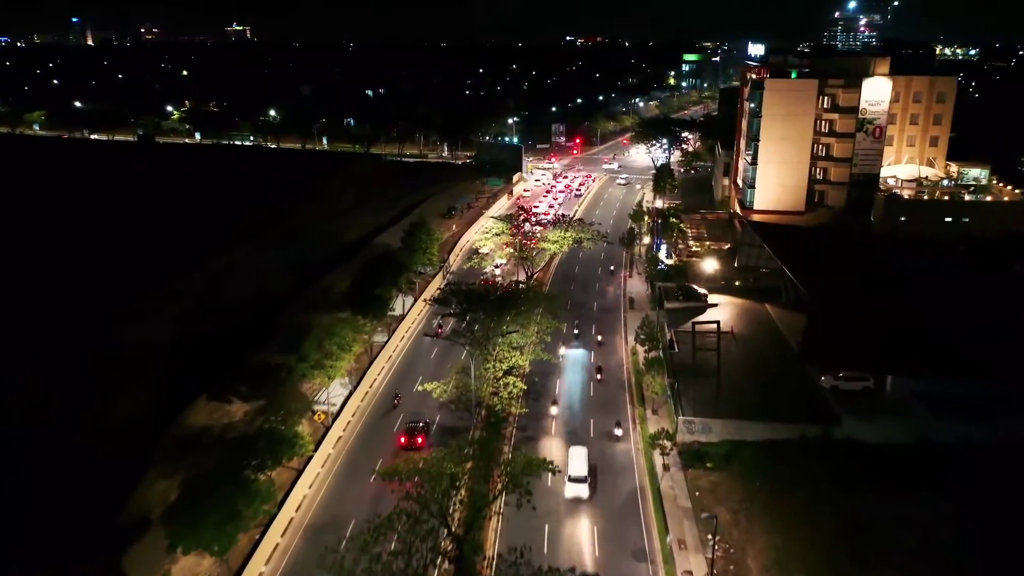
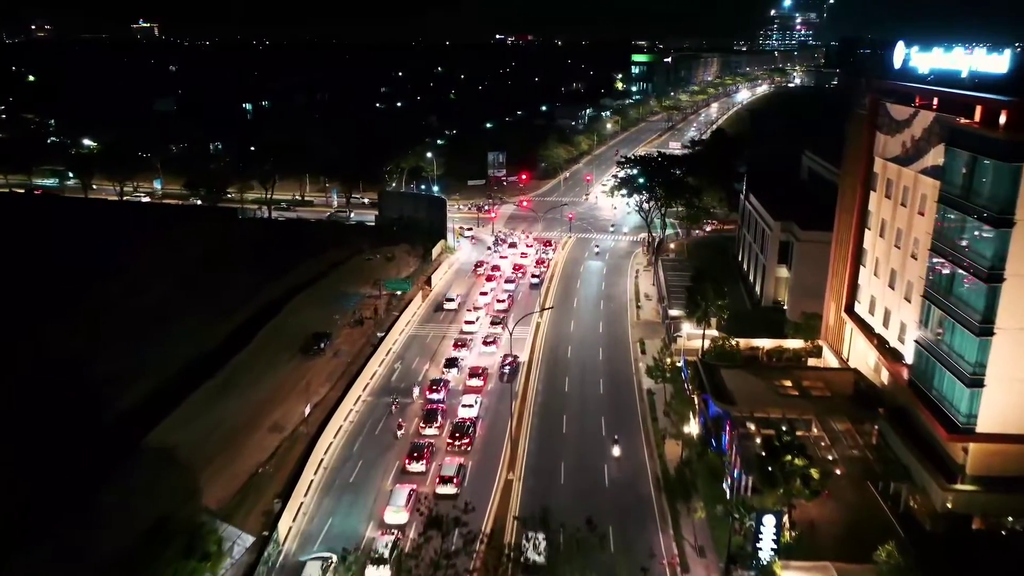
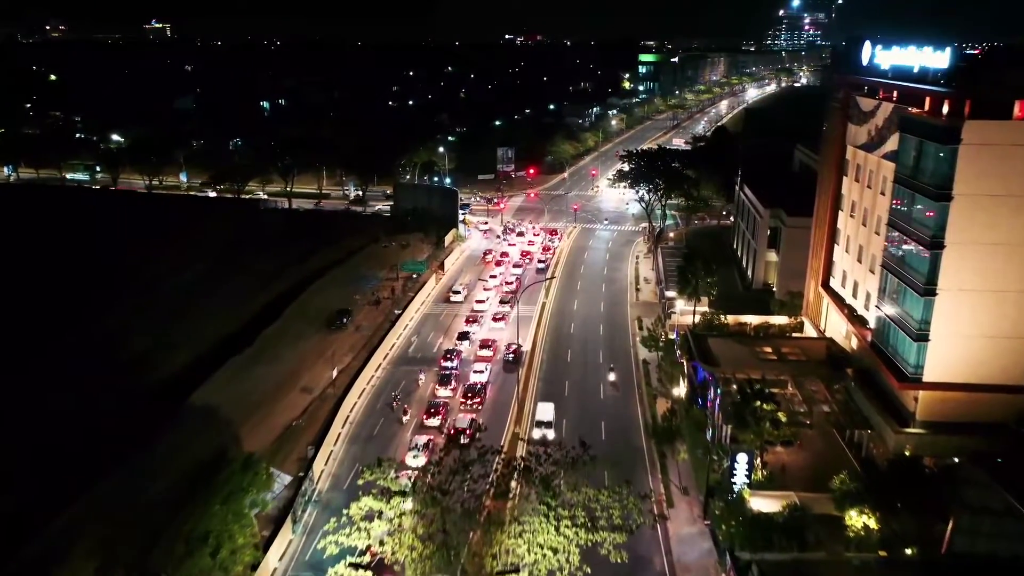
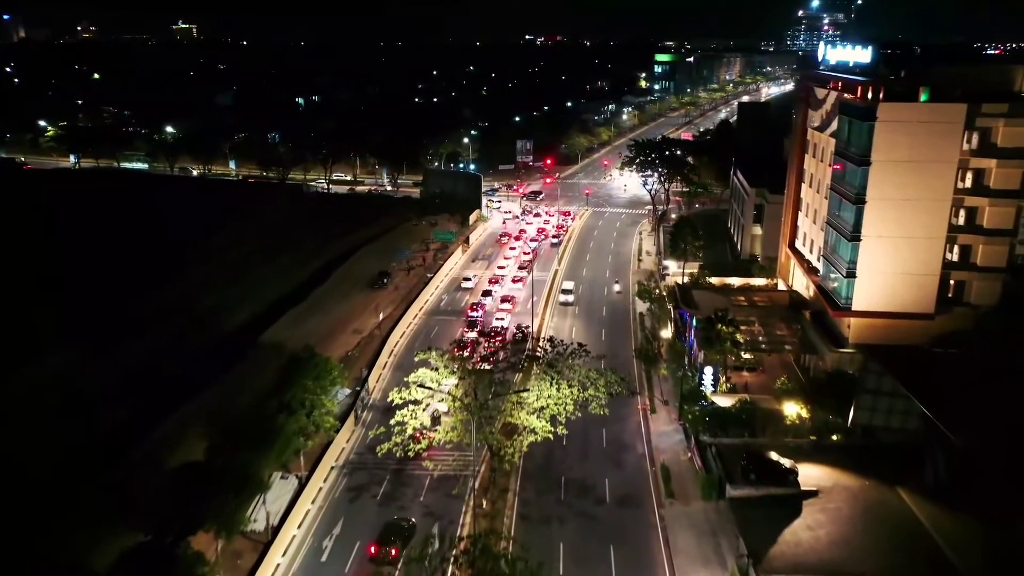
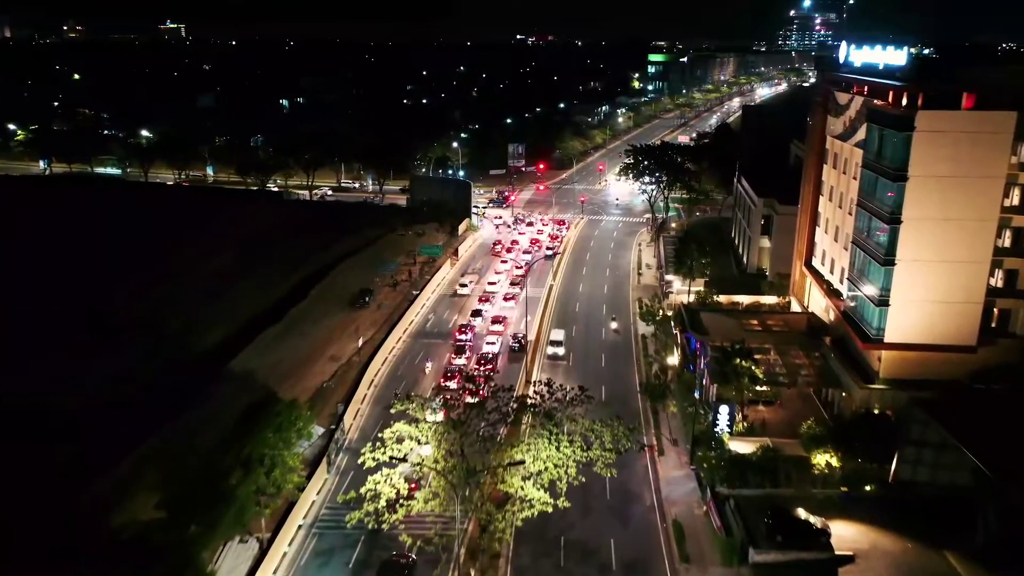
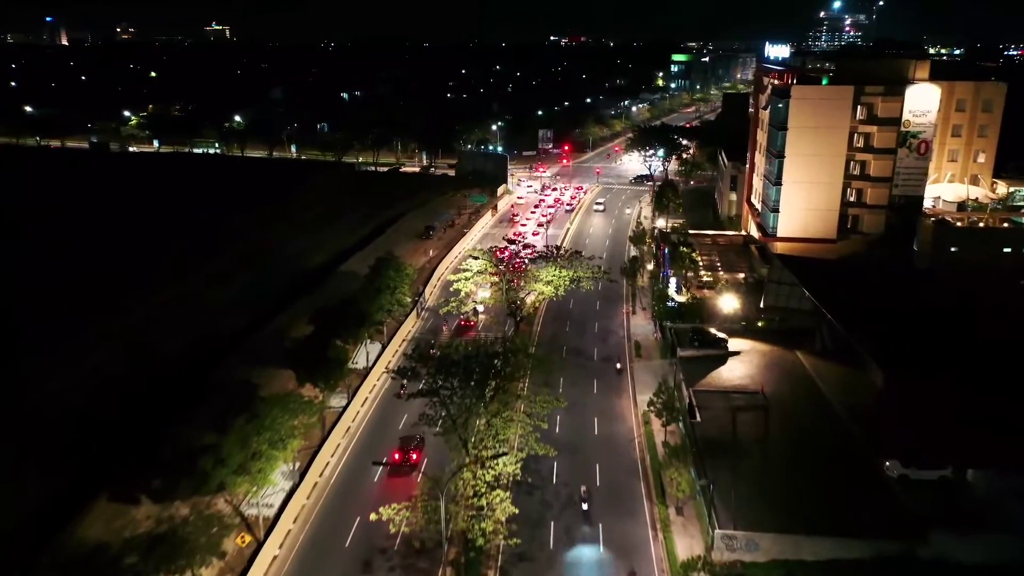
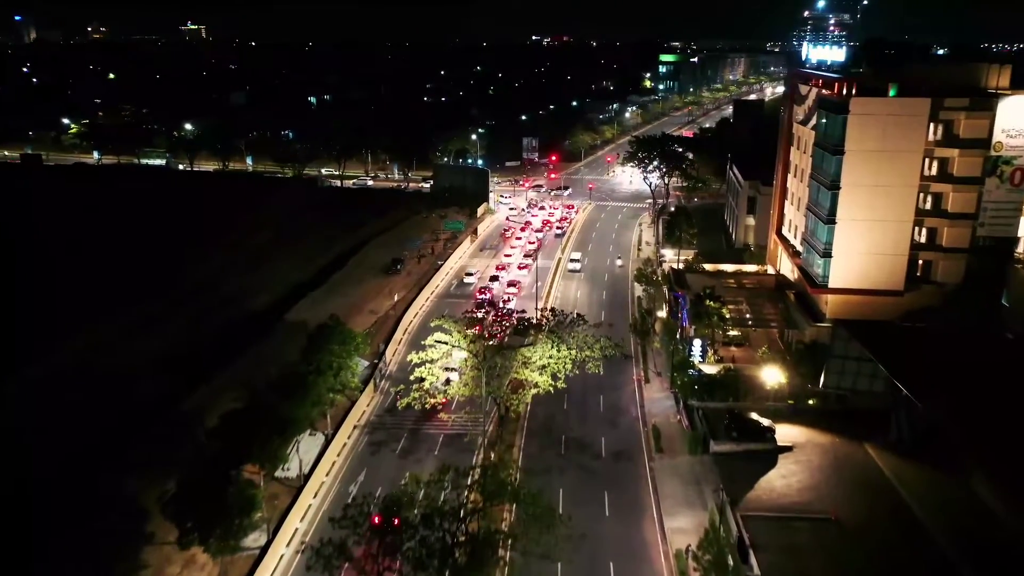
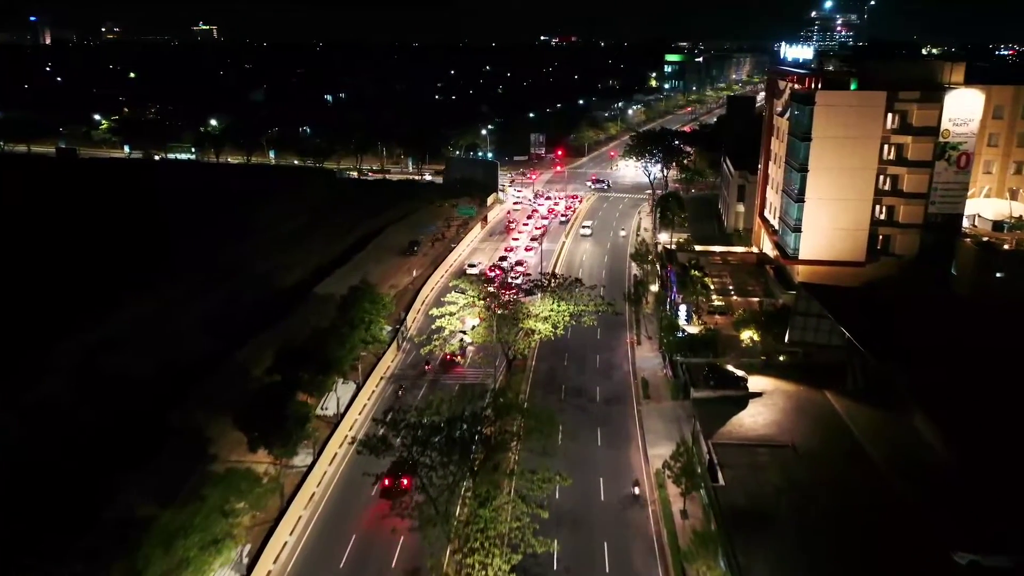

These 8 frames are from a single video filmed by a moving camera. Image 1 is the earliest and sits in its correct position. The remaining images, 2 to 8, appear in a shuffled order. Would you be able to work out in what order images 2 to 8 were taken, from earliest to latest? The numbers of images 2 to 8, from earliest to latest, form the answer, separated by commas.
6, 8, 7, 4, 5, 3, 2
